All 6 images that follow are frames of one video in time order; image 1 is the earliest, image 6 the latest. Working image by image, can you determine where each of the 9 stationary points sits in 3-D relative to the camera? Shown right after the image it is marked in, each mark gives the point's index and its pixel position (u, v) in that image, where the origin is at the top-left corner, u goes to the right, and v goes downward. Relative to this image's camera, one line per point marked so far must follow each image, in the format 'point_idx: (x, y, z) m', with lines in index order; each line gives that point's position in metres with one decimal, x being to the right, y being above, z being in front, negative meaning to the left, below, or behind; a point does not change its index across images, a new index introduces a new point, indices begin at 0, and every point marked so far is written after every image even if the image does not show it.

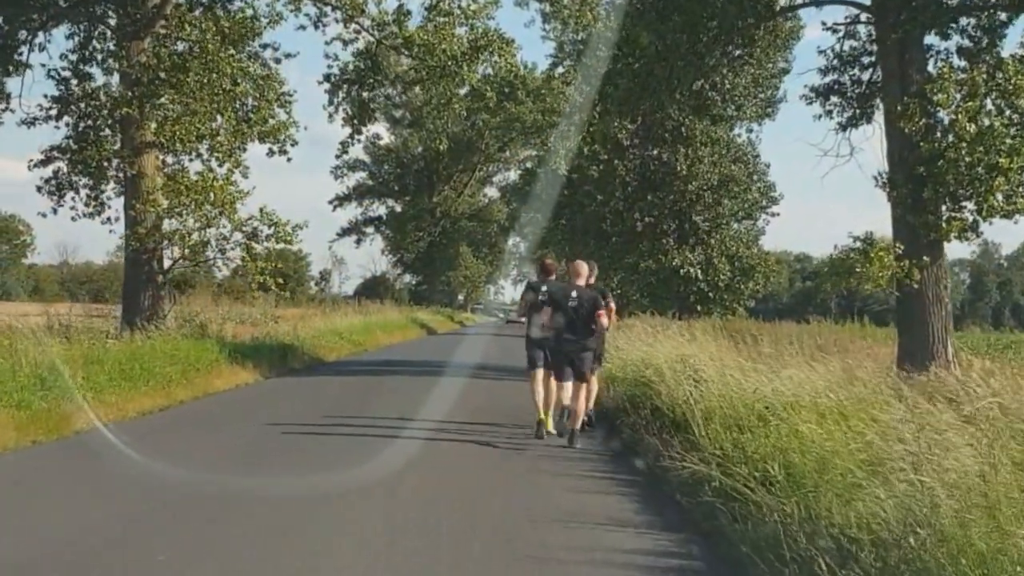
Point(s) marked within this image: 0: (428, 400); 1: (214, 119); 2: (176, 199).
0: (-1.3, -1.7, +18.1) m
1: (-4.4, +2.5, +17.6) m
2: (-4.8, +1.3, +17.1) m
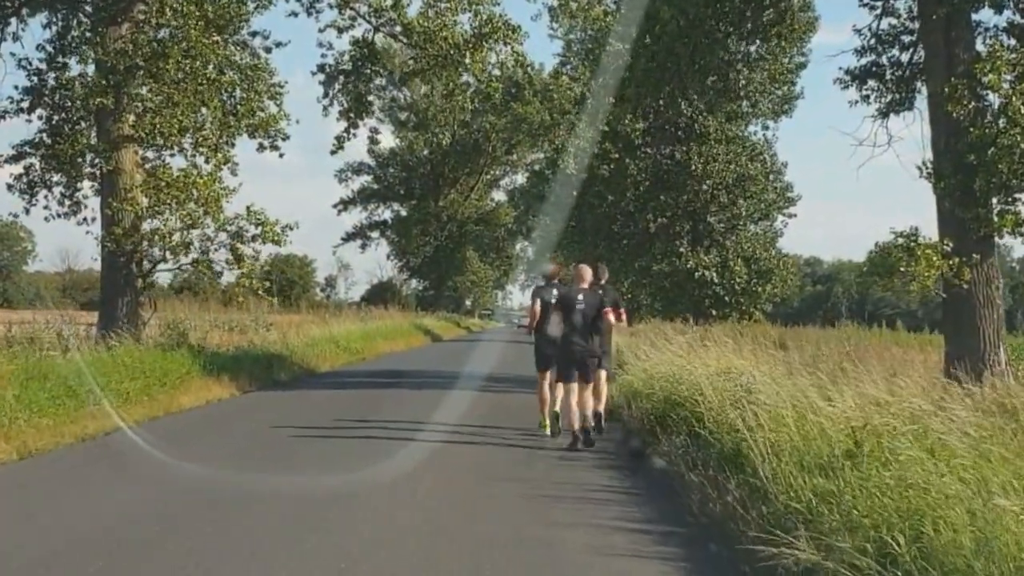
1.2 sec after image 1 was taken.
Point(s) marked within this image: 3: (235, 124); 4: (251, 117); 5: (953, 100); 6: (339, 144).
0: (-1.2, -1.8, +16.8) m
1: (-4.3, +2.4, +16.5) m
2: (-4.8, +1.2, +16.0) m
3: (-4.0, +2.4, +17.2) m
4: (-3.8, +2.5, +17.5) m
5: (+4.4, +1.9, +11.9) m
6: (-2.6, +2.2, +17.8) m
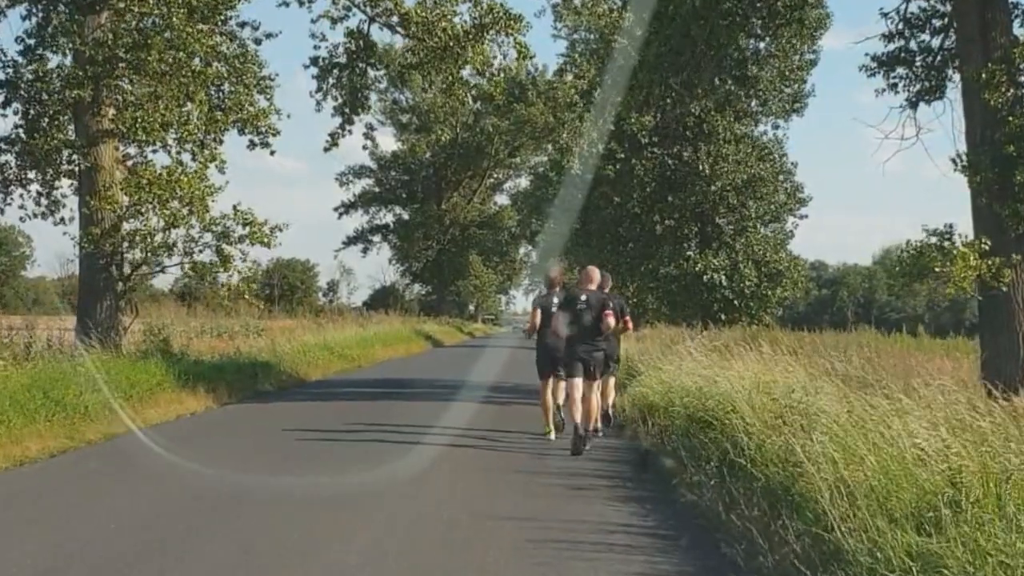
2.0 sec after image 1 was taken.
0: (-1.1, -1.9, +16.0) m
1: (-4.3, +2.4, +15.6) m
2: (-4.7, +1.2, +15.1) m
3: (-4.0, +2.3, +16.4) m
4: (-3.8, +2.5, +16.7) m
5: (+4.4, +1.8, +11.0) m
6: (-2.6, +2.1, +17.0) m
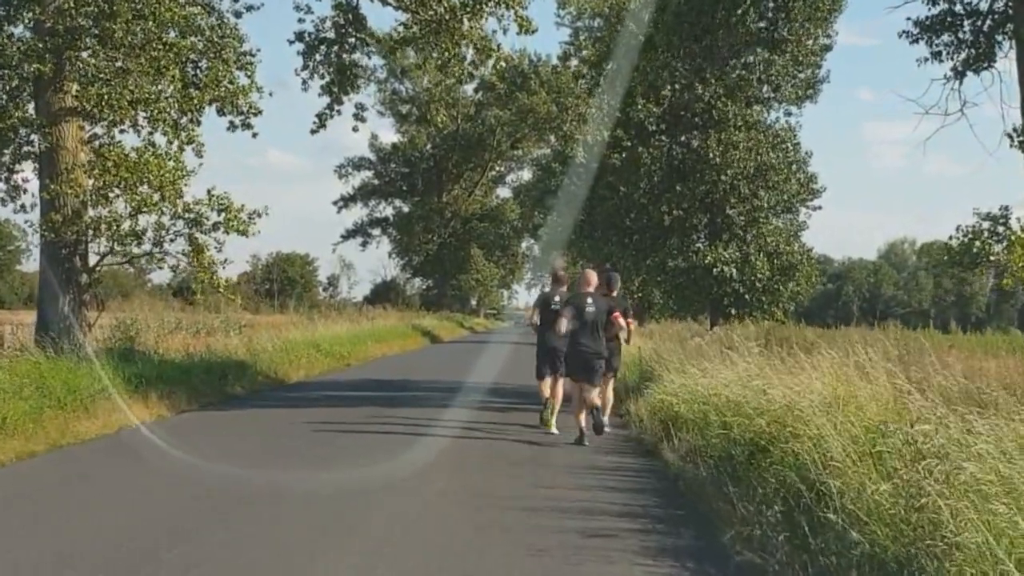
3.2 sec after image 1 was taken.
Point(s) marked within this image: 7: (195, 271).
0: (-1.1, -1.8, +14.8) m
1: (-4.3, +2.5, +14.4) m
2: (-4.7, +1.3, +13.9) m
3: (-4.0, +2.4, +15.2) m
4: (-3.8, +2.6, +15.5) m
5: (+4.4, +1.9, +9.8) m
6: (-2.6, +2.2, +15.8) m
7: (-4.5, +0.3, +17.6) m
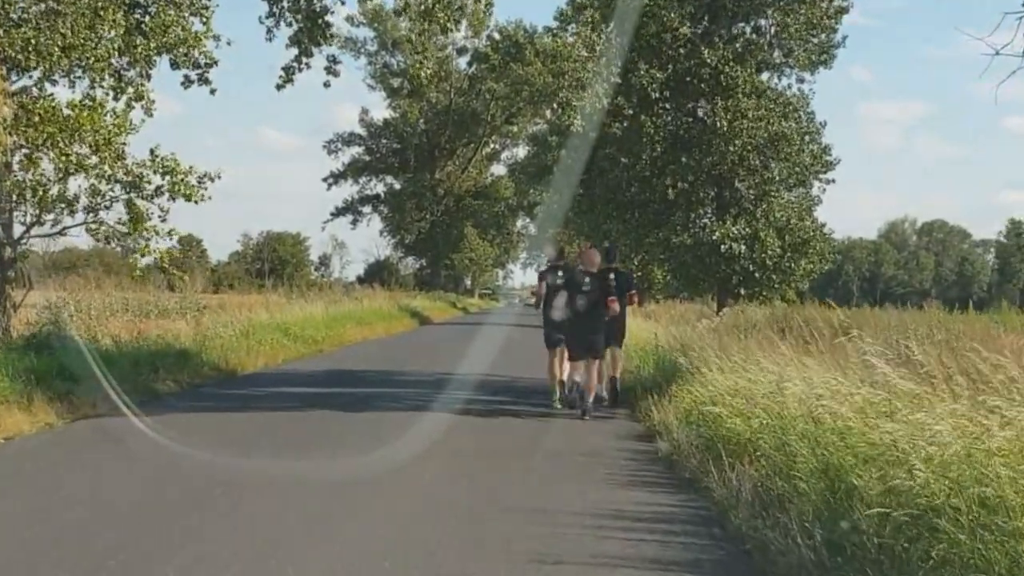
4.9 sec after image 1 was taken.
0: (-1.2, -1.5, +13.1) m
1: (-4.3, +2.7, +12.6) m
2: (-4.8, +1.5, +12.1) m
3: (-4.1, +2.7, +13.3) m
4: (-3.9, +2.8, +13.7) m
5: (+4.3, +2.1, +8.0) m
6: (-2.6, +2.5, +14.0) m
7: (-4.6, +0.6, +15.8) m
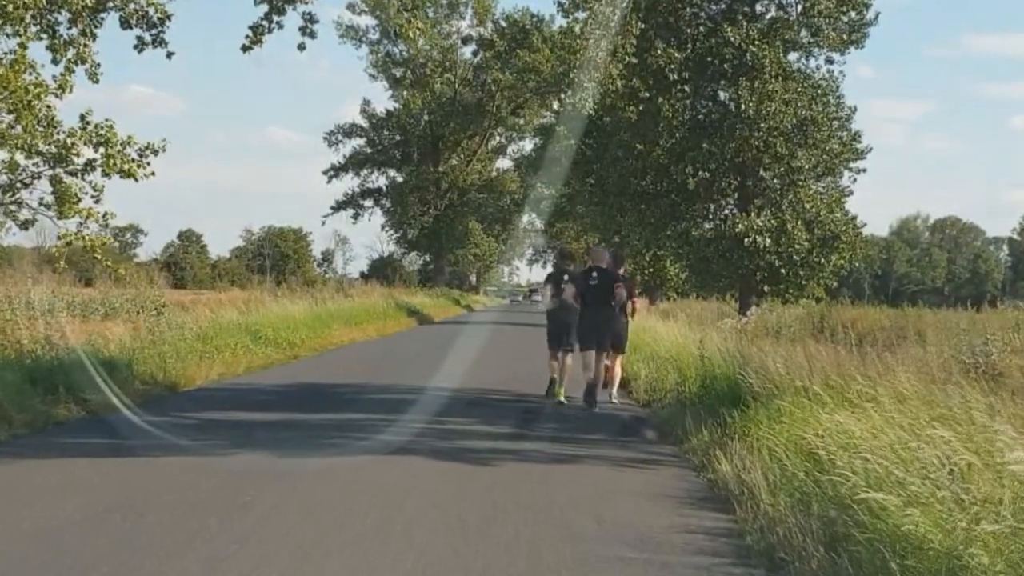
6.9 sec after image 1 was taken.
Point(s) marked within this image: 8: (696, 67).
0: (-1.1, -1.5, +11.1) m
1: (-4.3, +2.8, +10.7) m
2: (-4.7, +1.5, +10.2) m
3: (-4.0, +2.7, +11.4) m
4: (-3.8, +2.9, +11.7) m
5: (+4.4, +2.1, +6.0) m
6: (-2.6, +2.5, +12.0) m
7: (-4.5, +0.6, +13.9) m
8: (+3.2, +3.8, +20.4) m
